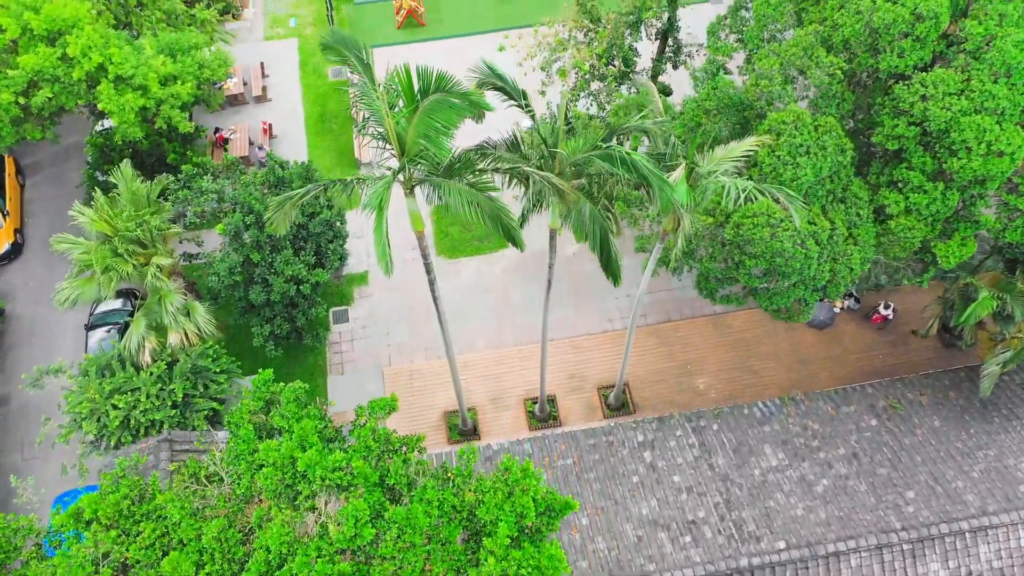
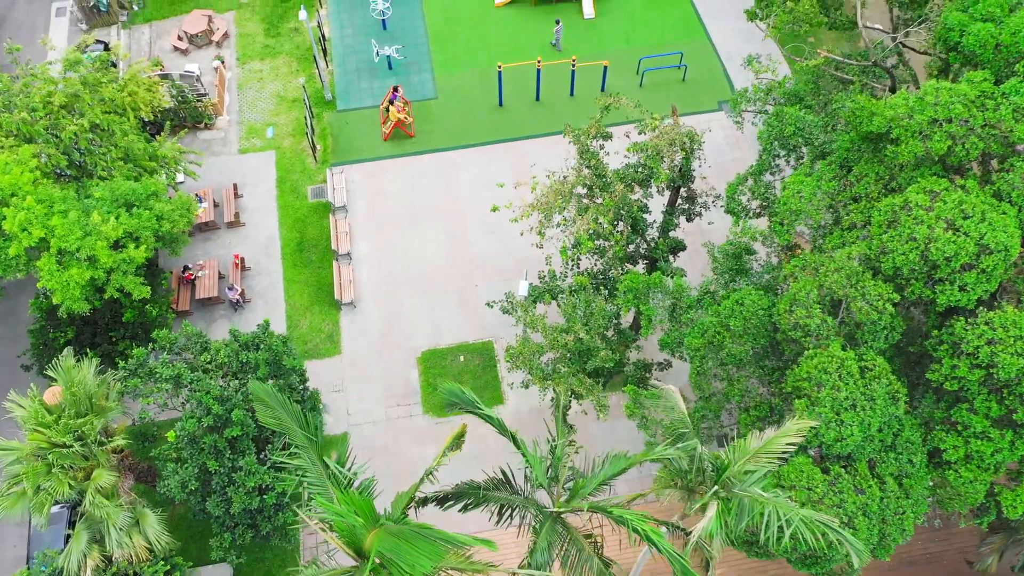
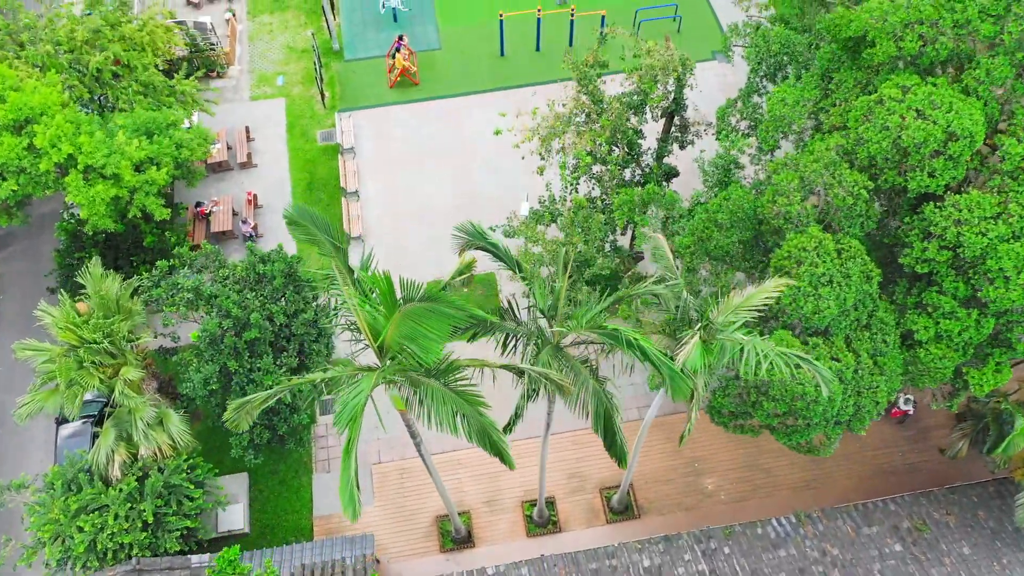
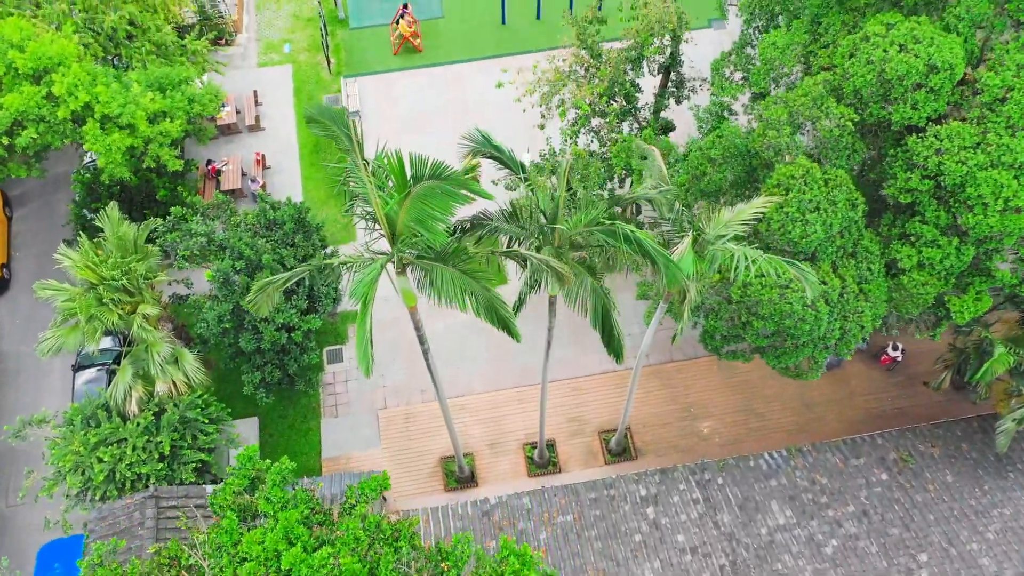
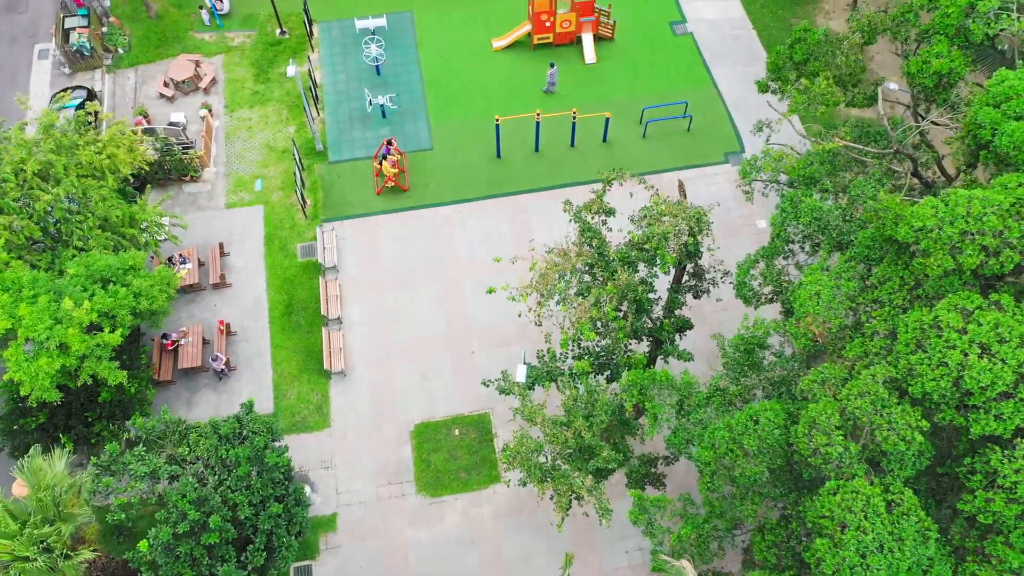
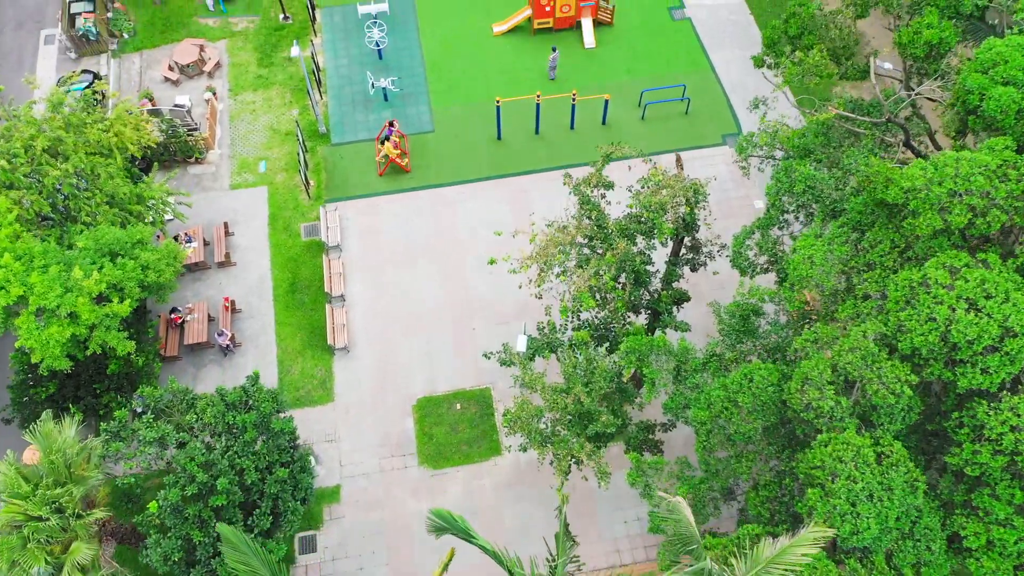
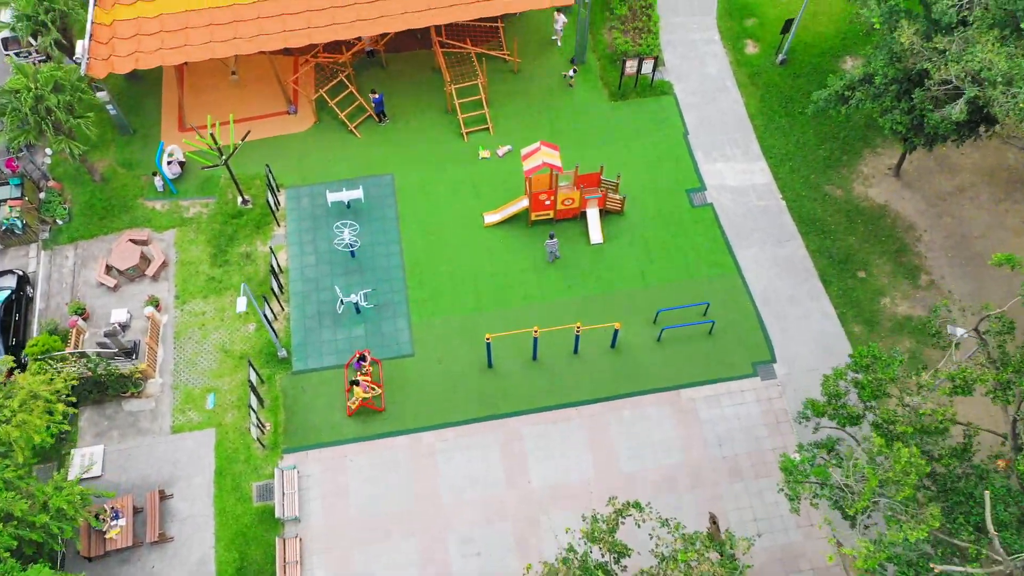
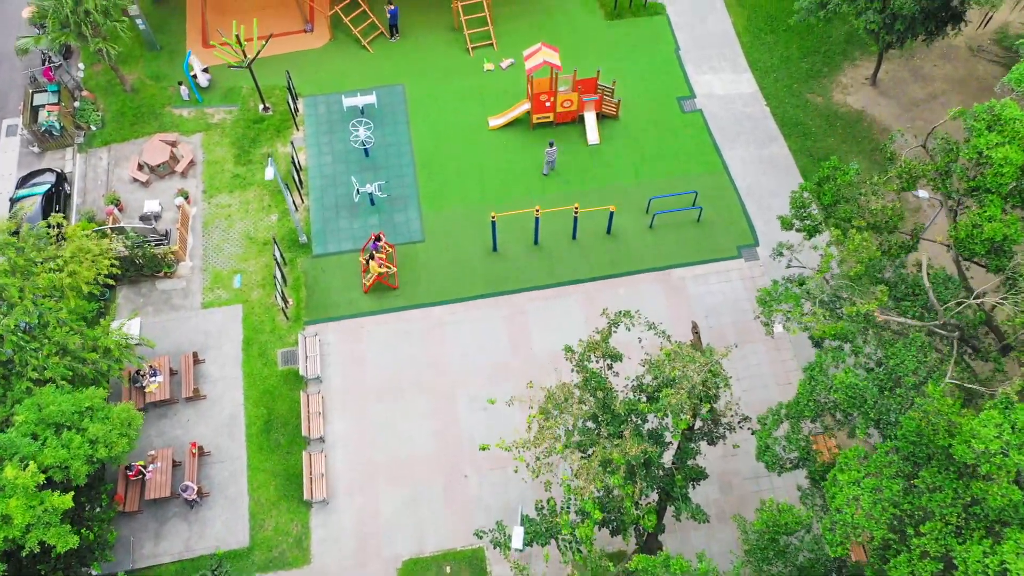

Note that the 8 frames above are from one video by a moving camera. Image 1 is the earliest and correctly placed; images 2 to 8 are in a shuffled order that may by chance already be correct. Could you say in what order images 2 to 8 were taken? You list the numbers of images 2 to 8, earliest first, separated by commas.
4, 3, 2, 6, 5, 8, 7
